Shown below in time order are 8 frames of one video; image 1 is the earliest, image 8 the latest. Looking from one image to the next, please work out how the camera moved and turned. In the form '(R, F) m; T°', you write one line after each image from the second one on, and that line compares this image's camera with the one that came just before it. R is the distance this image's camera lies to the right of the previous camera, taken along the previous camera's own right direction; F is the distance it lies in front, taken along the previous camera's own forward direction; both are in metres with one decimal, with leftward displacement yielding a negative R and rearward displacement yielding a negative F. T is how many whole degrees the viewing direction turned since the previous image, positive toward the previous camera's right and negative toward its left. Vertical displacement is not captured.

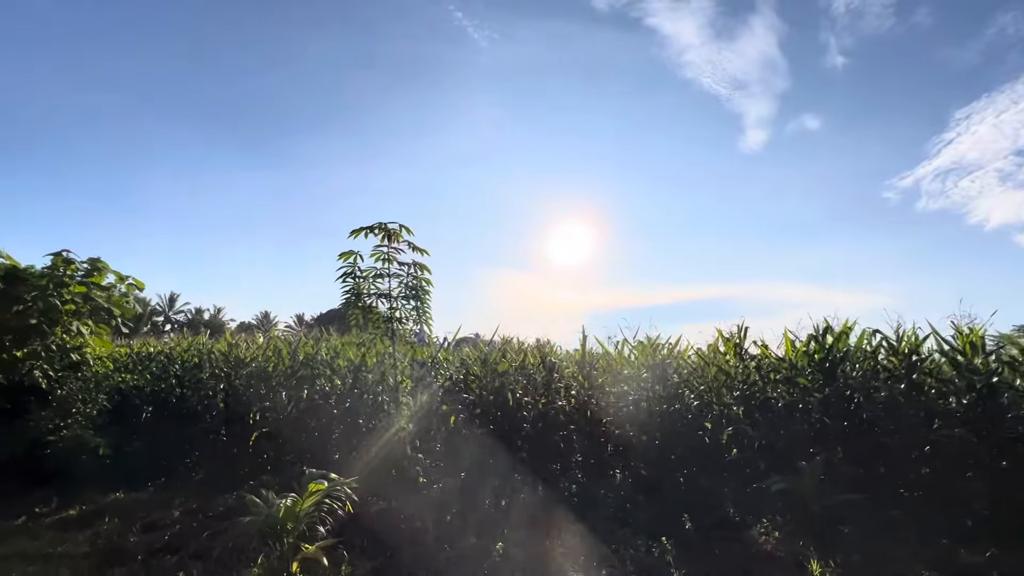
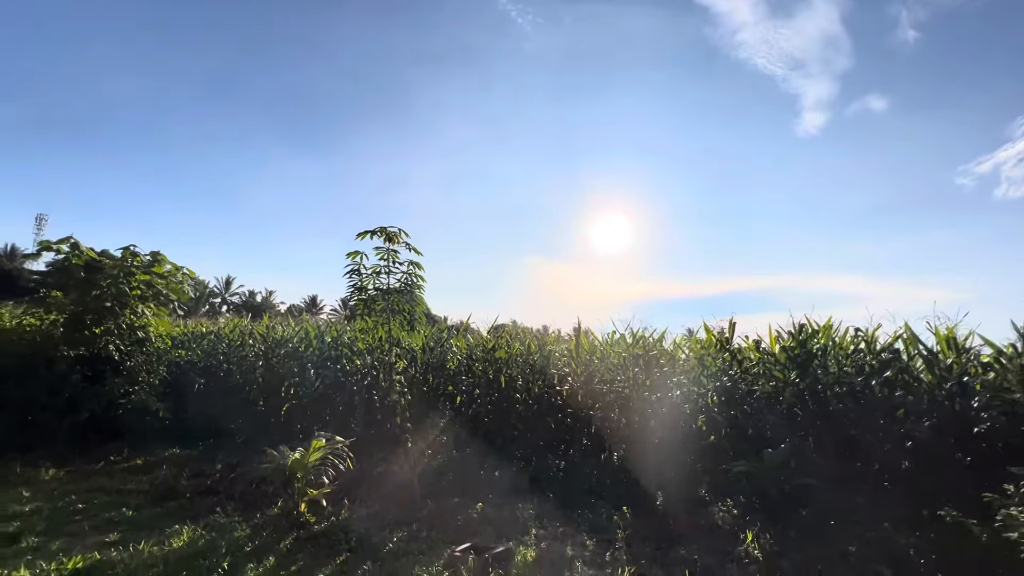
(+0.6, -0.5) m; -5°
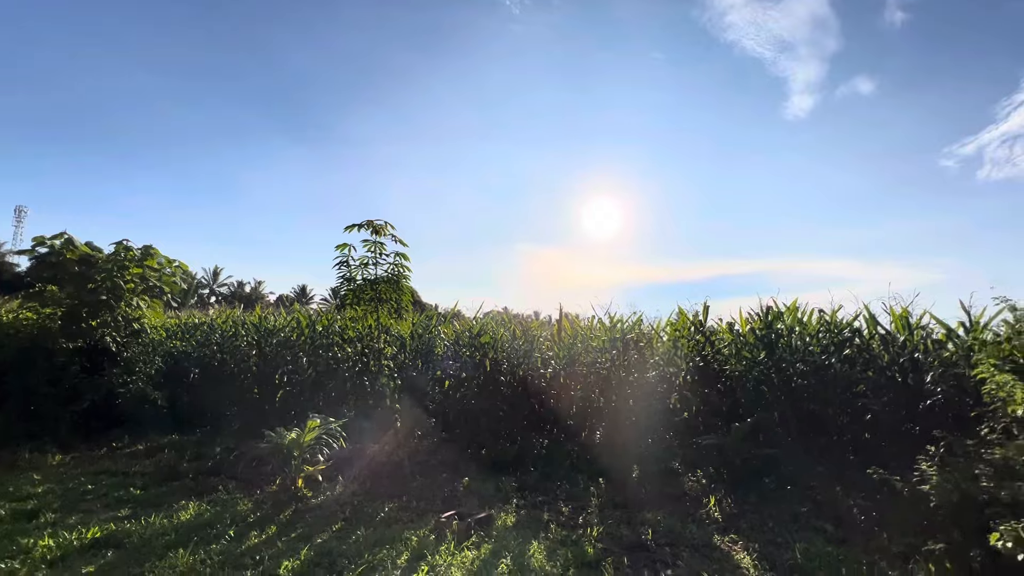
(+0.1, -0.3) m; +1°
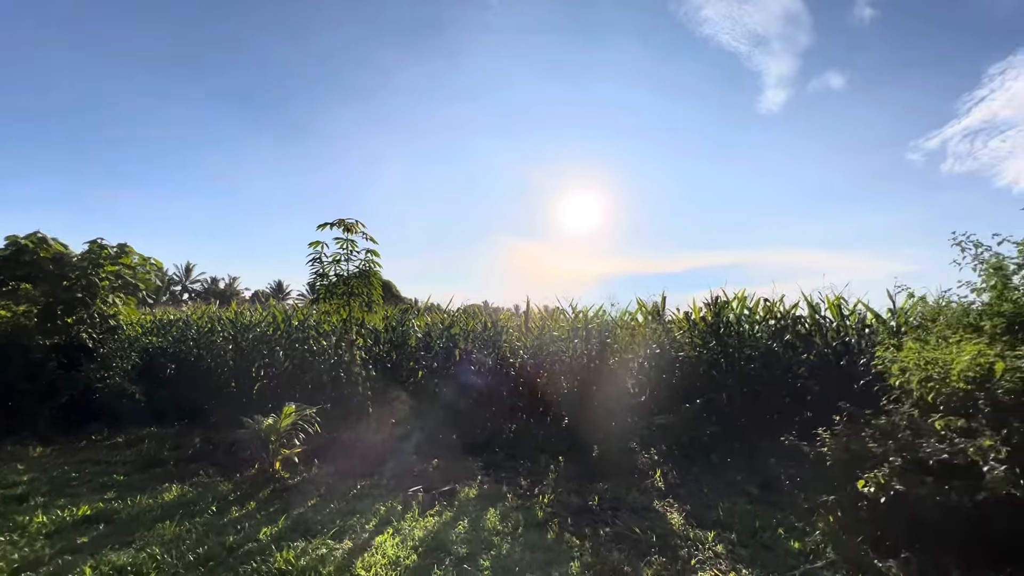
(+0.2, -0.4) m; +2°
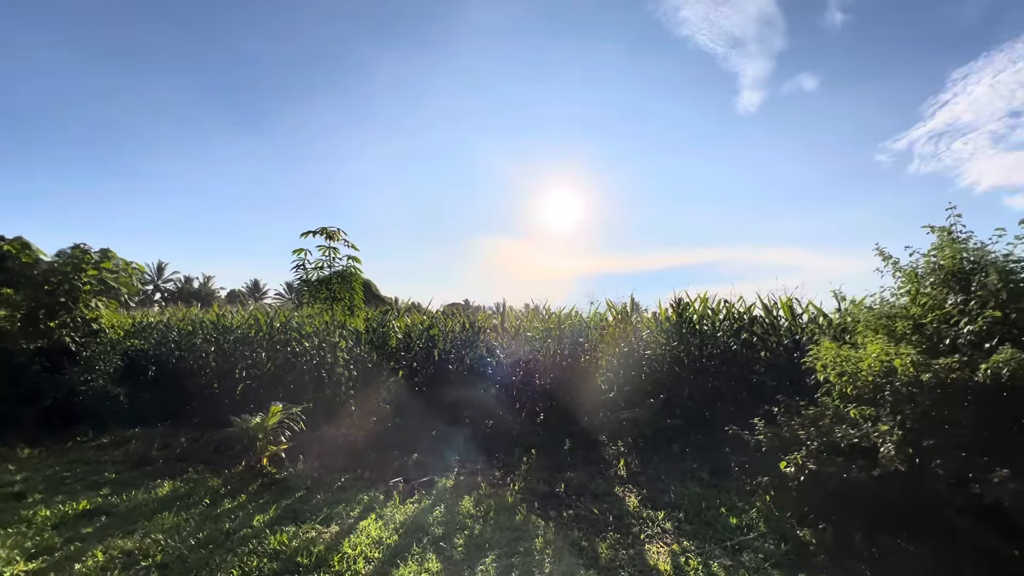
(+0.1, -0.3) m; +2°
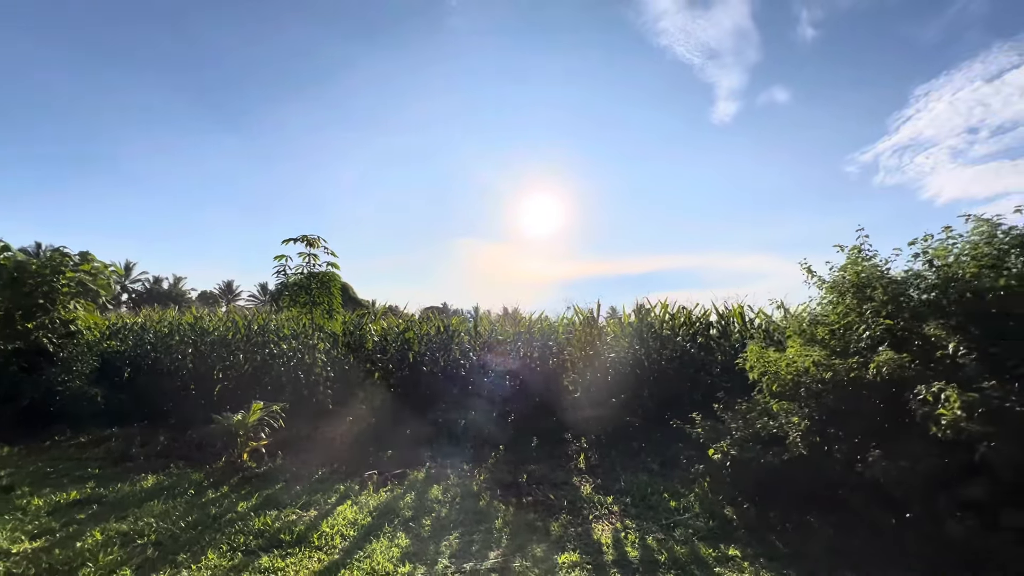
(+0.1, -0.4) m; +3°
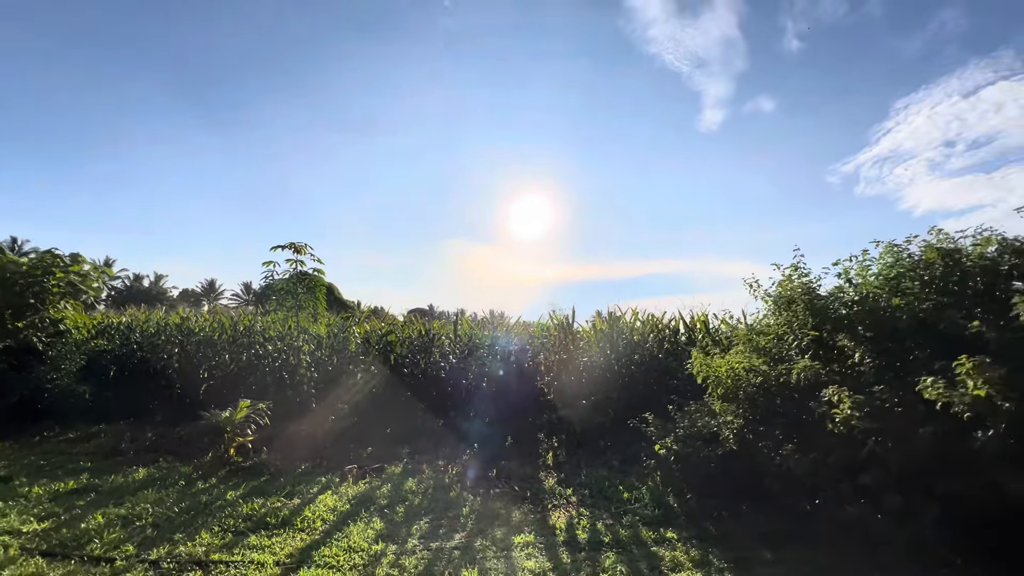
(+0.1, -0.4) m; +2°
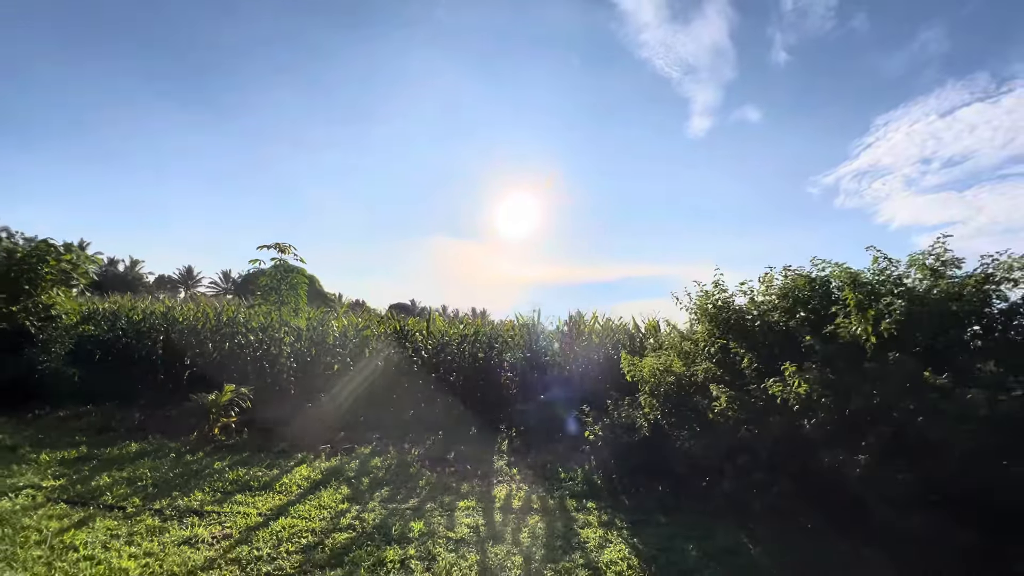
(+0.3, -0.7) m; +2°
